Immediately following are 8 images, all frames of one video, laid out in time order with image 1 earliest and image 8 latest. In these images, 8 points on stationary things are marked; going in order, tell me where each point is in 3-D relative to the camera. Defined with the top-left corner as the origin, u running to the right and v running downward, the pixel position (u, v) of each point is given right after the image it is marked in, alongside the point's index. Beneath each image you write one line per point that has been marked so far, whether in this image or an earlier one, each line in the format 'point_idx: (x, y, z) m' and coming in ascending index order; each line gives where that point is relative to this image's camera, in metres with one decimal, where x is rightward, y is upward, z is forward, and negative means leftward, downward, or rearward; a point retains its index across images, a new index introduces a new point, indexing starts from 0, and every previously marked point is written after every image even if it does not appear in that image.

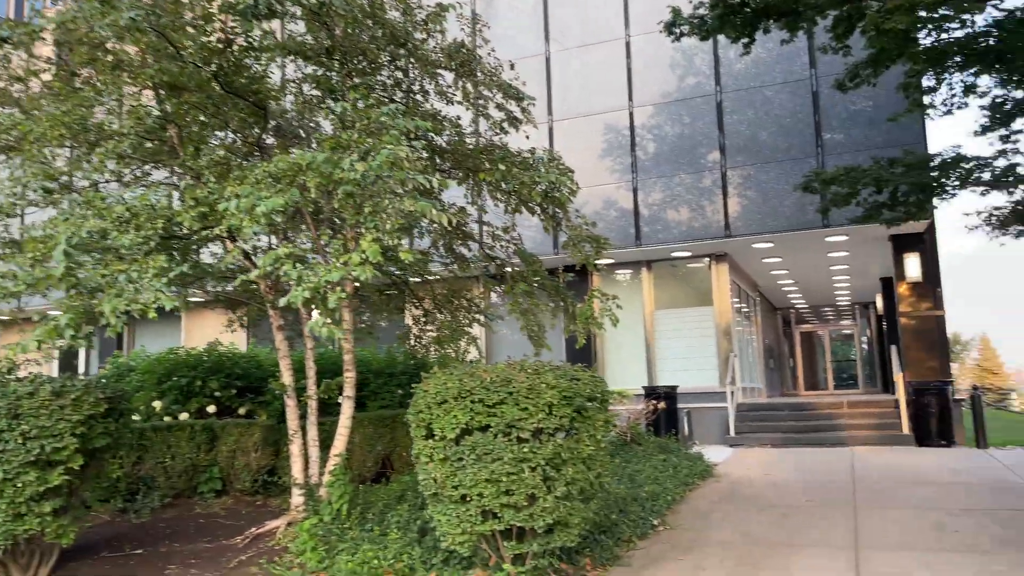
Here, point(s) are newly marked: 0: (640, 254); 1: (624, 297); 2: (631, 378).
0: (+2.3, +0.6, +14.2) m
1: (+2.1, -0.2, +14.9) m
2: (+2.2, -1.7, +14.6) m
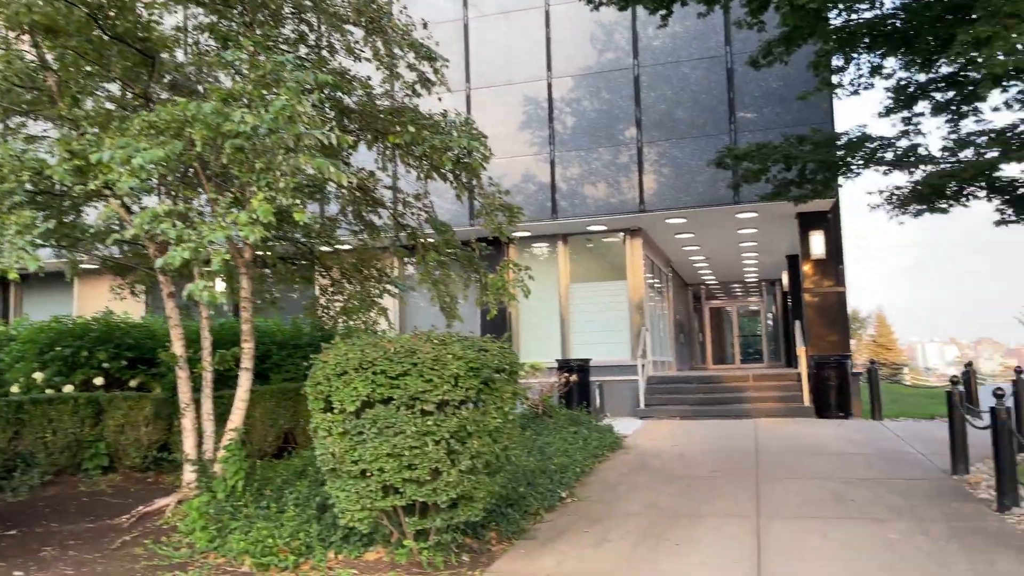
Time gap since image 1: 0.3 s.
0: (+0.8, +1.1, +14.1) m
1: (+0.5, +0.3, +14.8) m
2: (+0.6, -1.2, +14.6) m
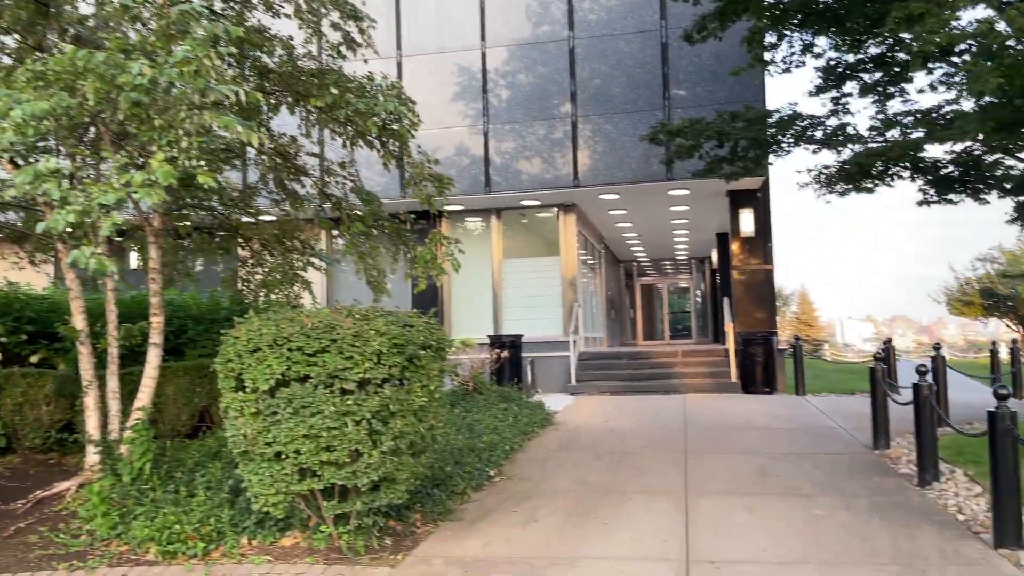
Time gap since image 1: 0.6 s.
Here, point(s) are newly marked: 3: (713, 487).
0: (-0.4, +1.5, +13.9) m
1: (-0.7, +0.8, +14.6) m
2: (-0.7, -0.7, +14.4) m
3: (+1.5, -1.5, +6.1) m
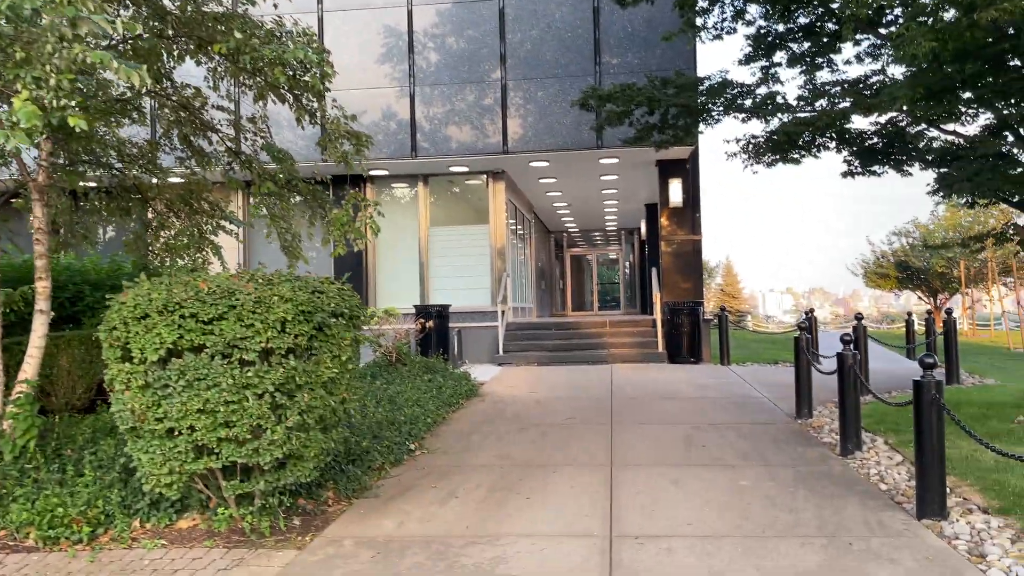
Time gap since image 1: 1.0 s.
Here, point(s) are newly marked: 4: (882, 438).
0: (-1.6, +2.0, +13.5) m
1: (-2.0, +1.3, +14.1) m
2: (-2.0, -0.2, +14.0) m
3: (+0.9, -1.3, +6.0) m
4: (+2.9, -1.2, +6.3) m
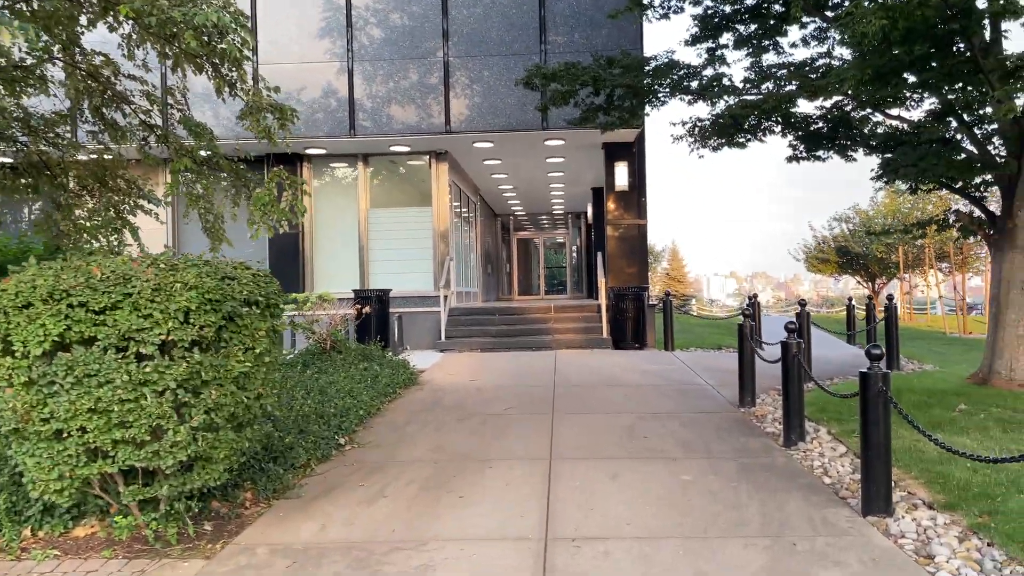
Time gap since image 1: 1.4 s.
0: (-2.5, +2.3, +13.0) m
1: (-3.0, +1.6, +13.6) m
2: (-2.9, +0.1, +13.6) m
3: (+0.5, -1.2, +5.8) m
4: (+2.4, -1.1, +6.2) m
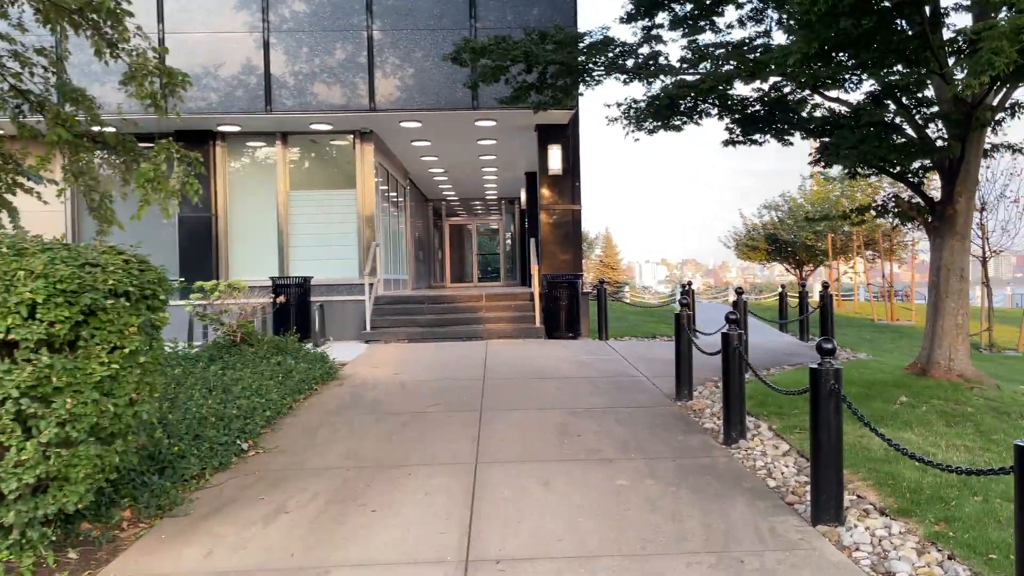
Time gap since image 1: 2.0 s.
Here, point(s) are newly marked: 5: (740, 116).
0: (-3.6, +2.5, +12.2) m
1: (-4.1, +1.8, +12.8) m
2: (-4.1, +0.3, +12.8) m
3: (0.0, -1.1, +5.3) m
4: (+1.9, -1.0, +5.9) m
5: (+2.6, +2.0, +9.3) m
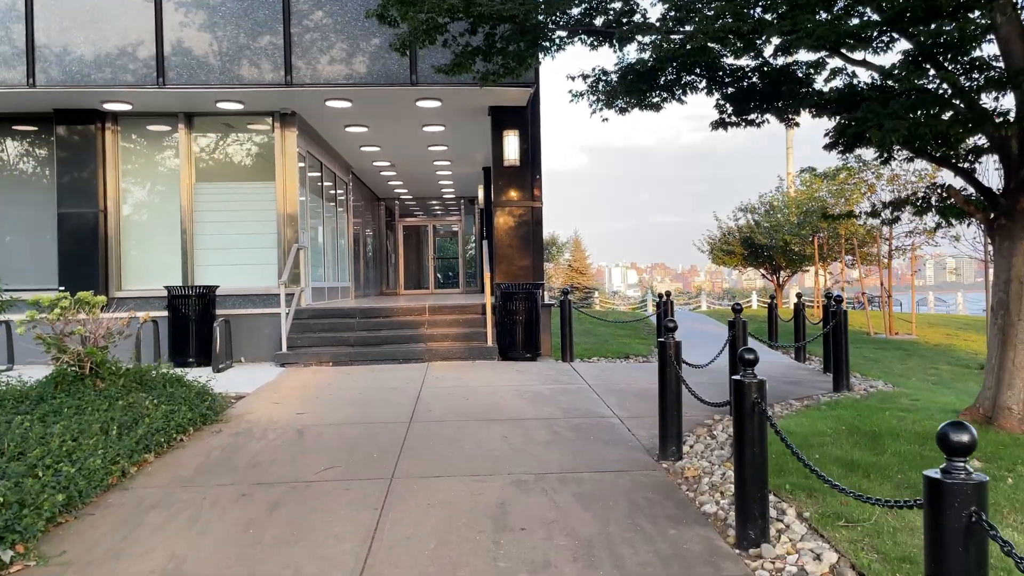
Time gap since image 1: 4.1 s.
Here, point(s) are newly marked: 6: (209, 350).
0: (-4.3, +2.4, +10.2) m
1: (-4.8, +1.7, +10.8) m
2: (-4.7, +0.2, +10.8) m
3: (-0.4, -1.2, +3.4) m
4: (+1.4, -1.1, +4.1) m
5: (+2.1, +1.9, +7.5) m
6: (-3.5, -0.7, +9.4) m
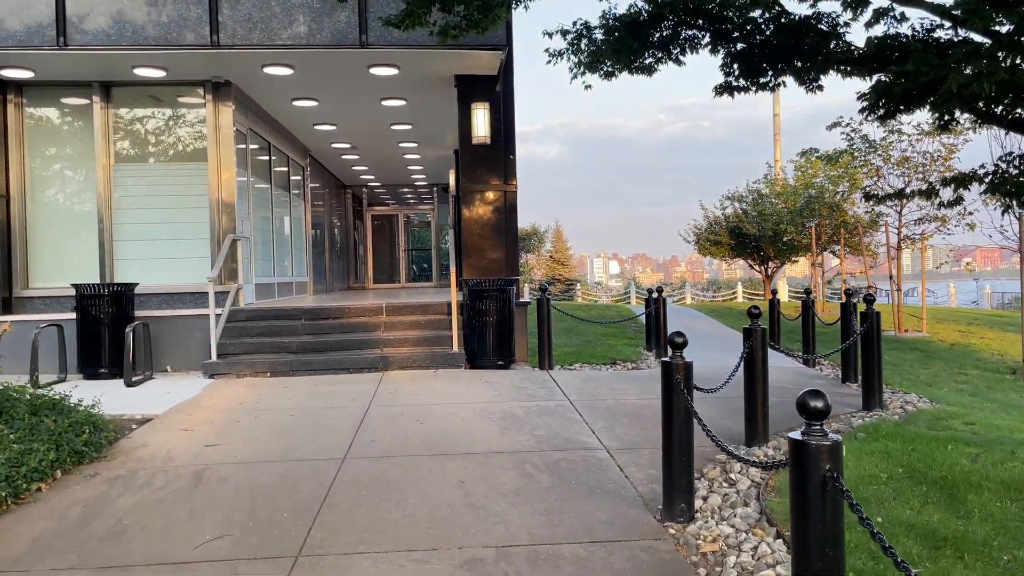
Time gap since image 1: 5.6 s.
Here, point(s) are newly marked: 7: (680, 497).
0: (-4.6, +2.4, +8.8) m
1: (-5.2, +1.7, +9.4) m
2: (-5.1, +0.2, +9.4) m
3: (-0.6, -1.2, +2.1) m
4: (+1.2, -1.1, +2.8) m
5: (+1.8, +1.9, +6.2) m
6: (-3.9, -0.7, +8.0) m
7: (+0.8, -1.0, +3.7) m
